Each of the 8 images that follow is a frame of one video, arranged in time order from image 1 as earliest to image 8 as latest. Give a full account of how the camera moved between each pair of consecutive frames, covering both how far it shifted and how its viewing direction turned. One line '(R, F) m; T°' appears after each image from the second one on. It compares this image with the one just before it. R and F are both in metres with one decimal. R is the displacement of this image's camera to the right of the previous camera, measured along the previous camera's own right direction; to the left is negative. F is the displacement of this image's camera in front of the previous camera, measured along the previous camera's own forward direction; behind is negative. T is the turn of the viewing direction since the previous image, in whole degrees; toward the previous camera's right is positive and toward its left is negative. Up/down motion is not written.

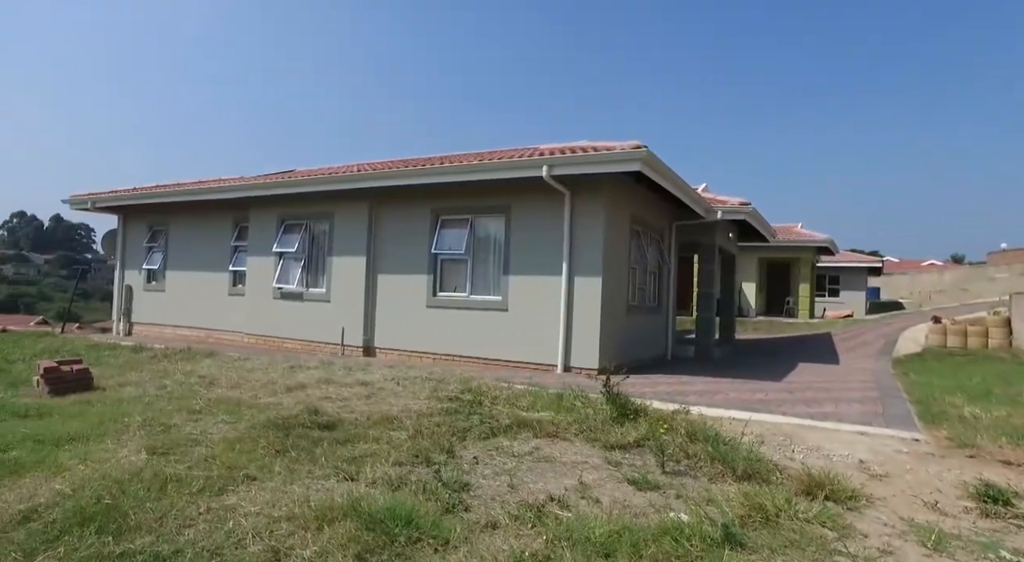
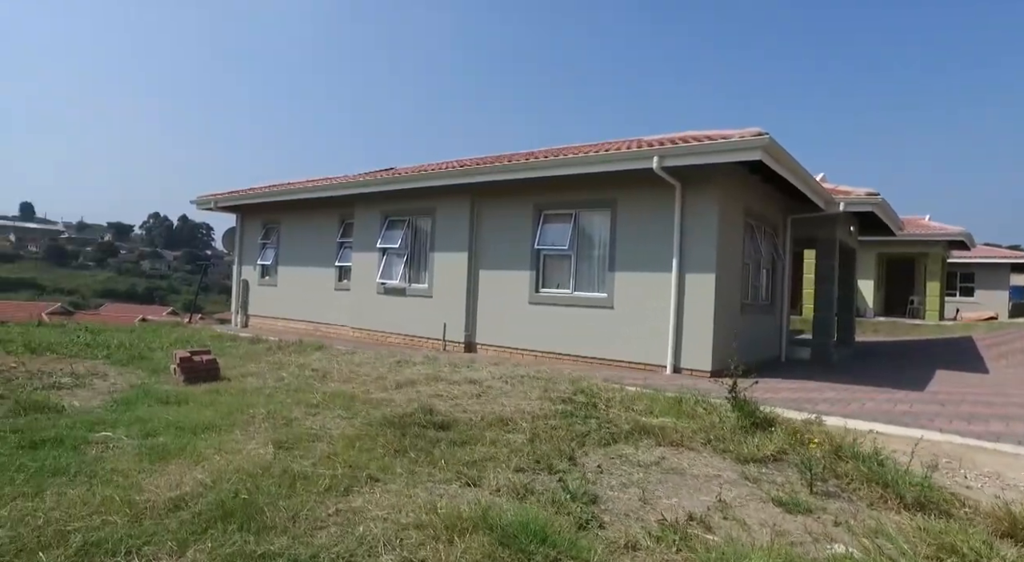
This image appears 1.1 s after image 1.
(-0.2, +0.2) m; -8°
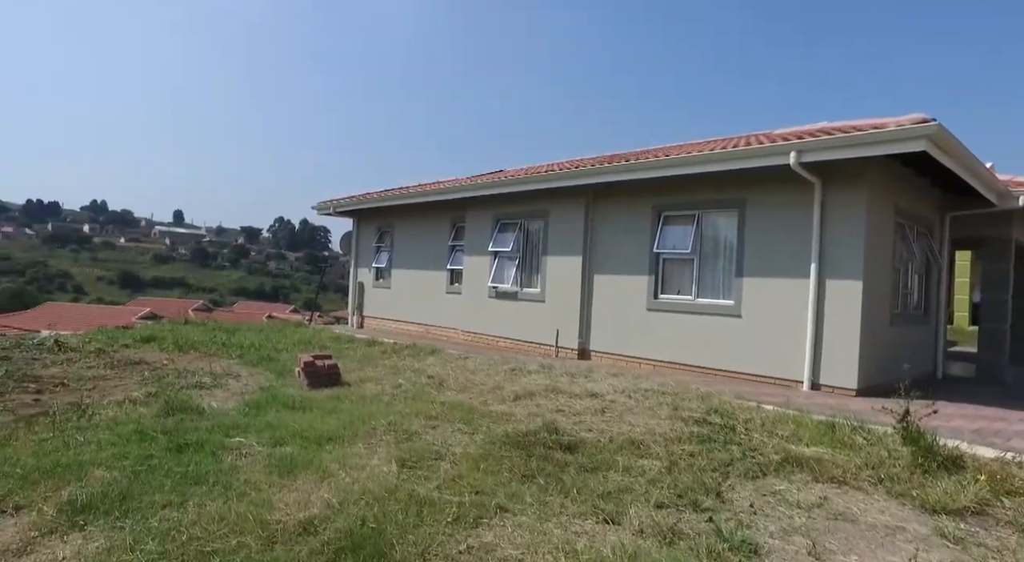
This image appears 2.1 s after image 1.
(-0.2, +0.3) m; -9°
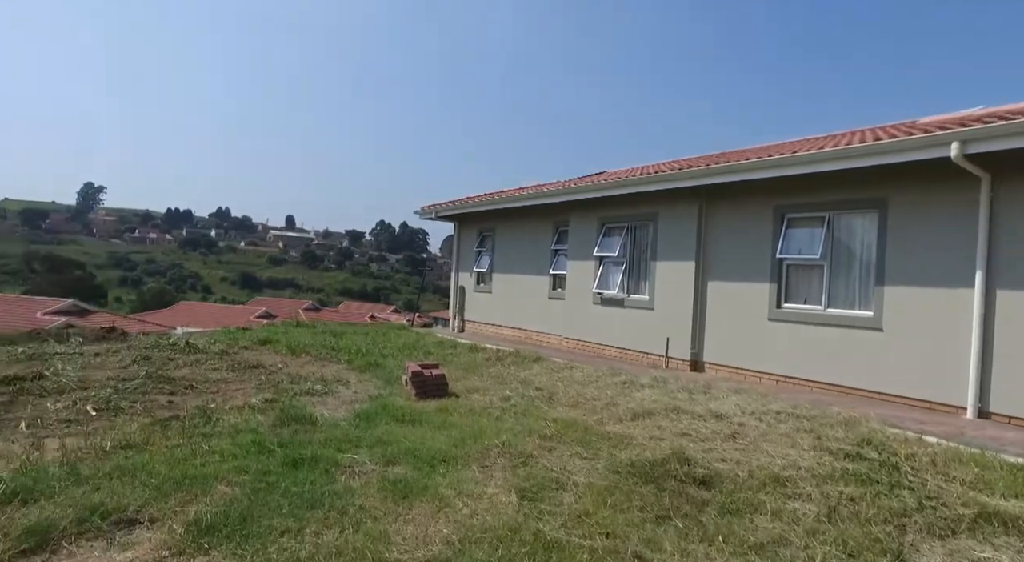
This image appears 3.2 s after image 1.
(-0.2, +0.3) m; -9°
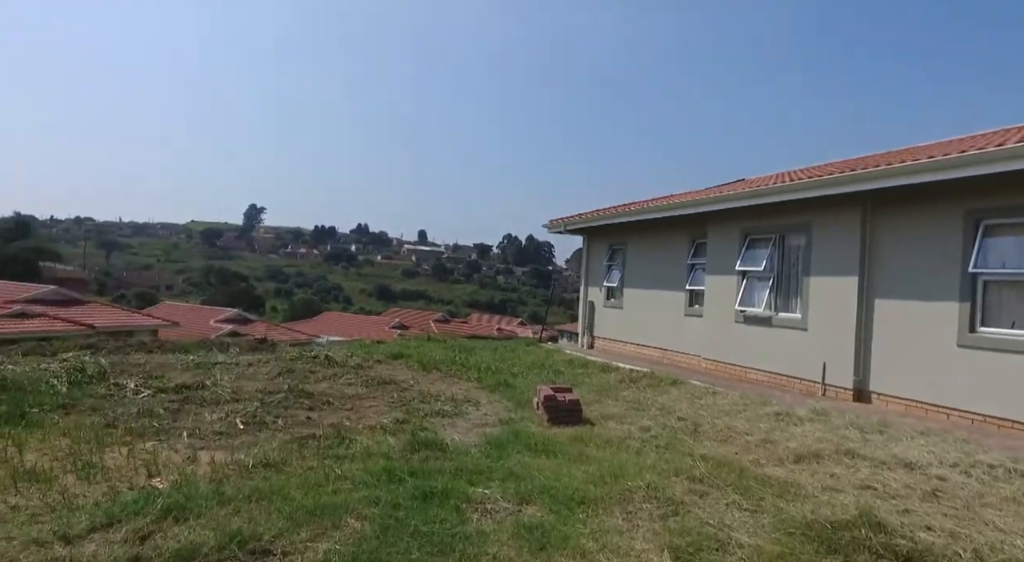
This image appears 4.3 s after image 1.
(-0.1, +0.4) m; -12°
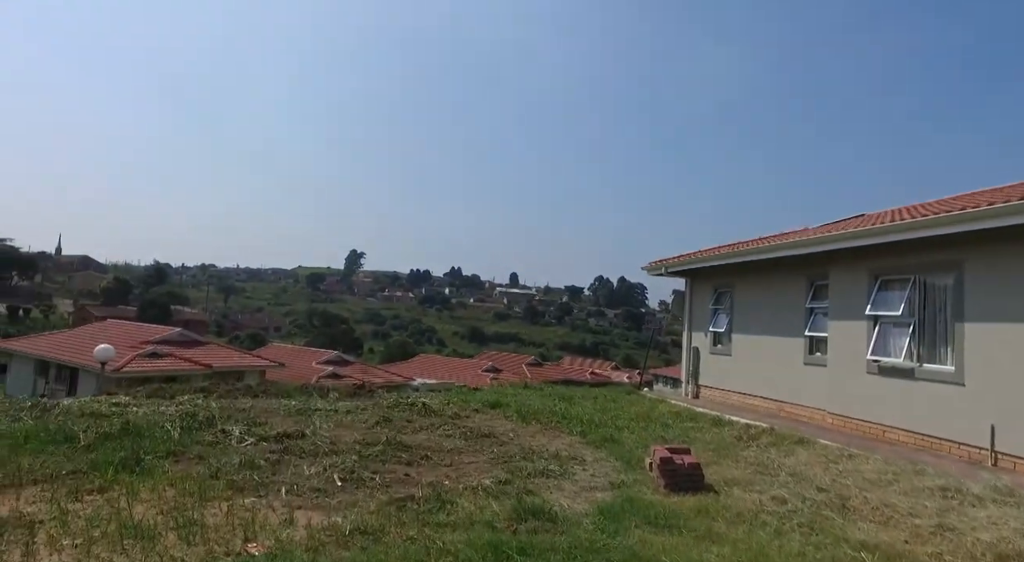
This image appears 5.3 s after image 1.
(-0.2, +0.4) m; -8°
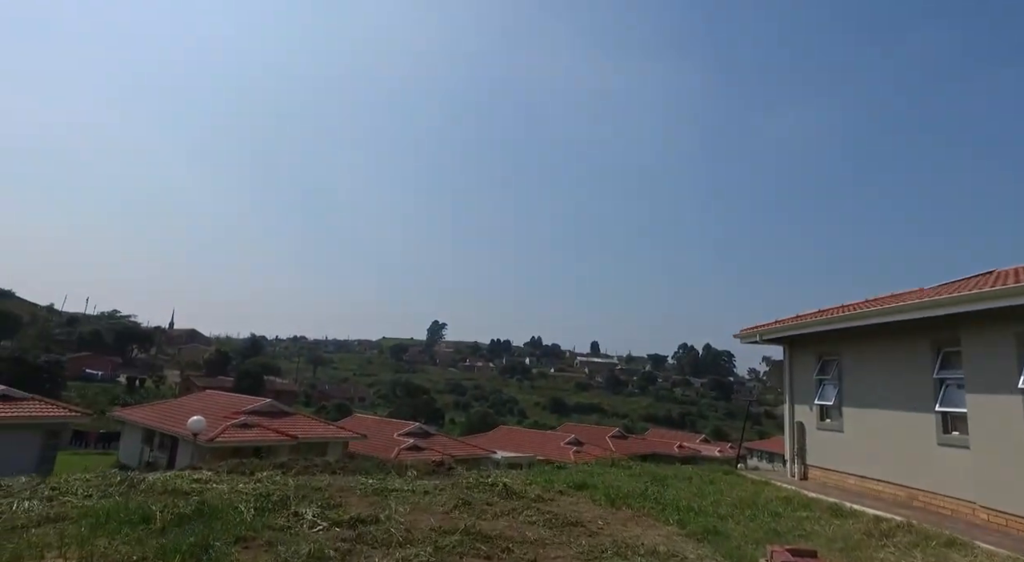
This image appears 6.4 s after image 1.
(-0.1, +0.4) m; -7°
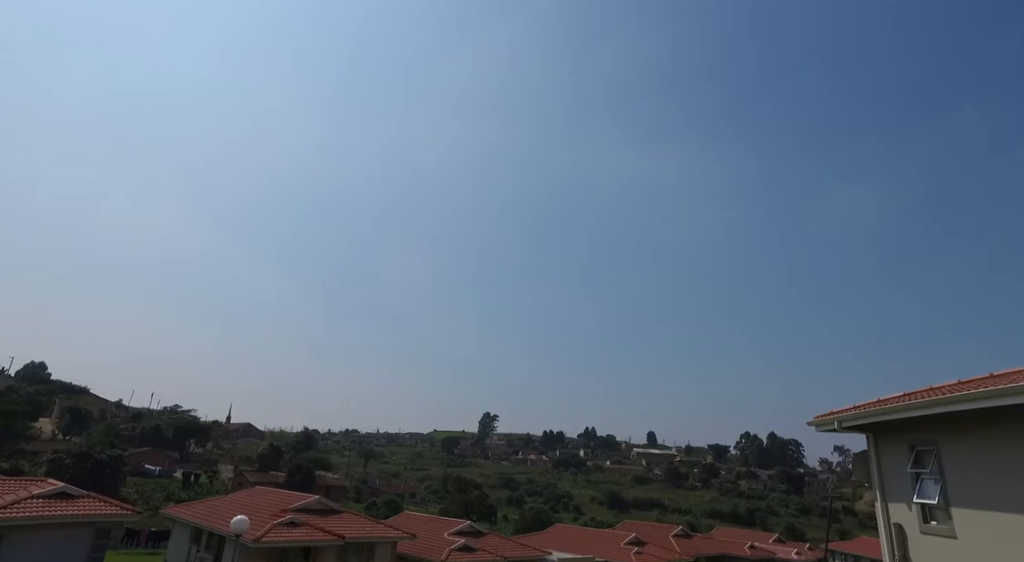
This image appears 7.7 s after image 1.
(-0.1, +0.5) m; -5°
